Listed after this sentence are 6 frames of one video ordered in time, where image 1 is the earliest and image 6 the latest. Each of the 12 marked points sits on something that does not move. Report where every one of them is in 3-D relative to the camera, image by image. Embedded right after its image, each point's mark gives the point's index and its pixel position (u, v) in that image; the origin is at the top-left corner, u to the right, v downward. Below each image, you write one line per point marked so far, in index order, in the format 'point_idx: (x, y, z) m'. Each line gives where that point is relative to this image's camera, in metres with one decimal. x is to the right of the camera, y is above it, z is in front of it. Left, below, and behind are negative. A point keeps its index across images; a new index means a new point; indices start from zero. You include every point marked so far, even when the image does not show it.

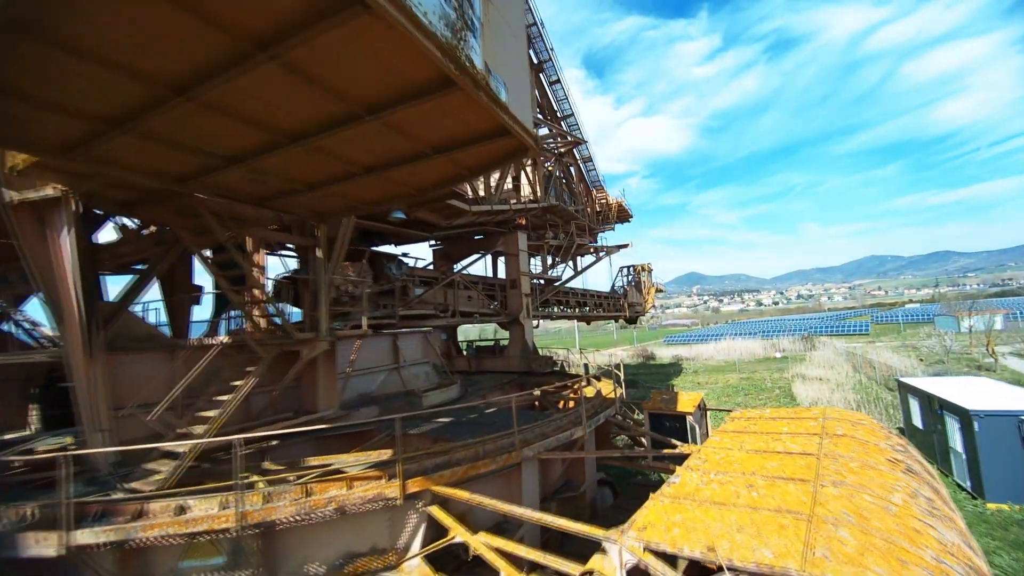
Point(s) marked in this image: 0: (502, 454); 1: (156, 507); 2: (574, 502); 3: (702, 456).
0: (-0.2, -2.8, +7.3) m
1: (-4.8, -2.9, +5.8) m
2: (+1.3, -4.7, +9.4) m
3: (+2.9, -2.6, +6.6) m
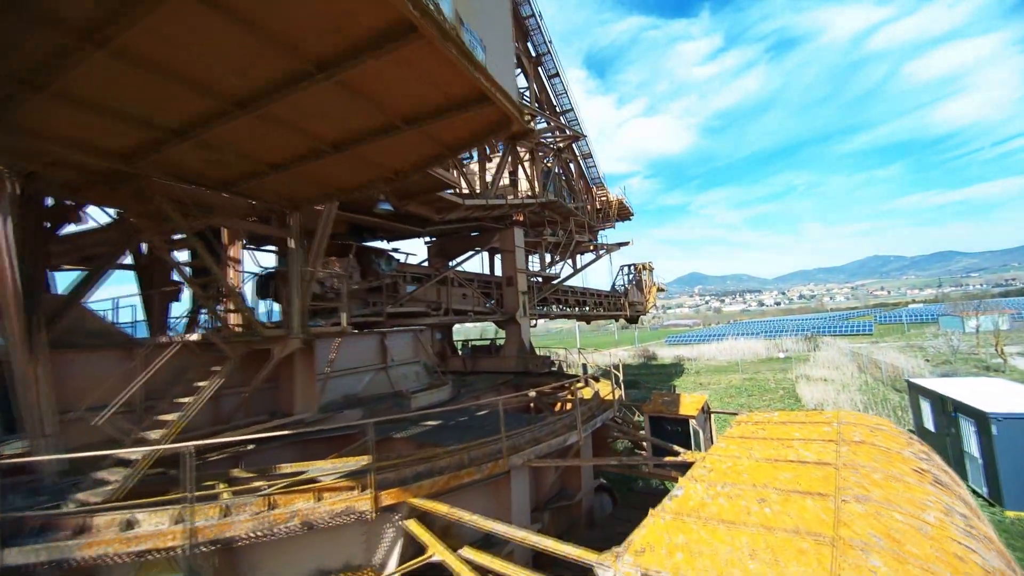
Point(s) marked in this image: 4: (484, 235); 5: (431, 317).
0: (-0.4, -2.7, +6.7) m
1: (-5.0, -2.8, +5.2) m
2: (+1.2, -4.5, +8.8) m
3: (+2.7, -2.5, +6.0) m
4: (-1.2, +2.3, +18.7) m
5: (-2.7, -1.0, +14.7) m
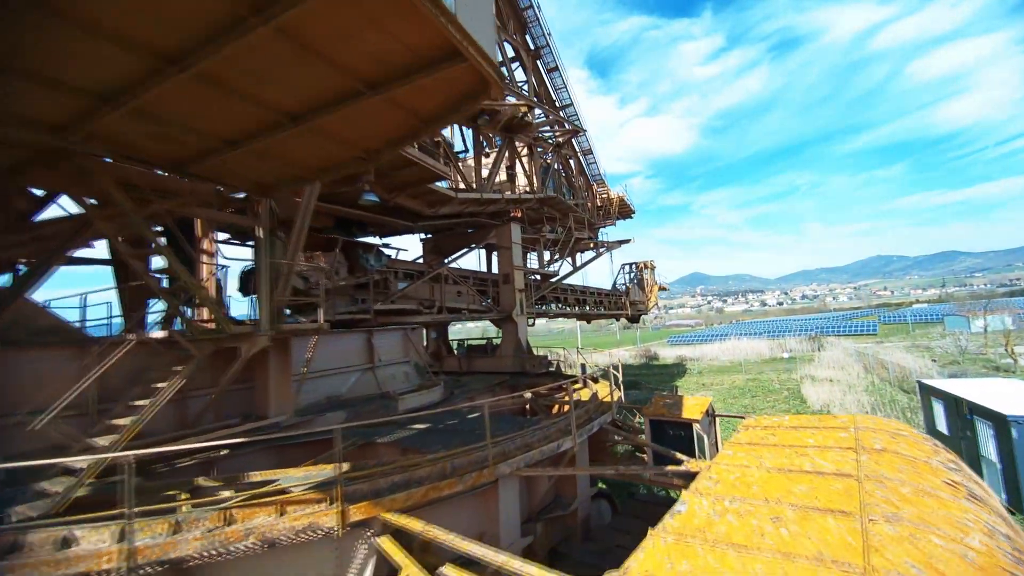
0: (-0.6, -2.6, +6.2) m
1: (-5.2, -2.7, +4.7) m
2: (+1.0, -4.4, +8.2) m
3: (+2.5, -2.4, +5.4) m
4: (-1.4, +2.4, +18.2) m
5: (-2.9, -0.9, +14.1) m
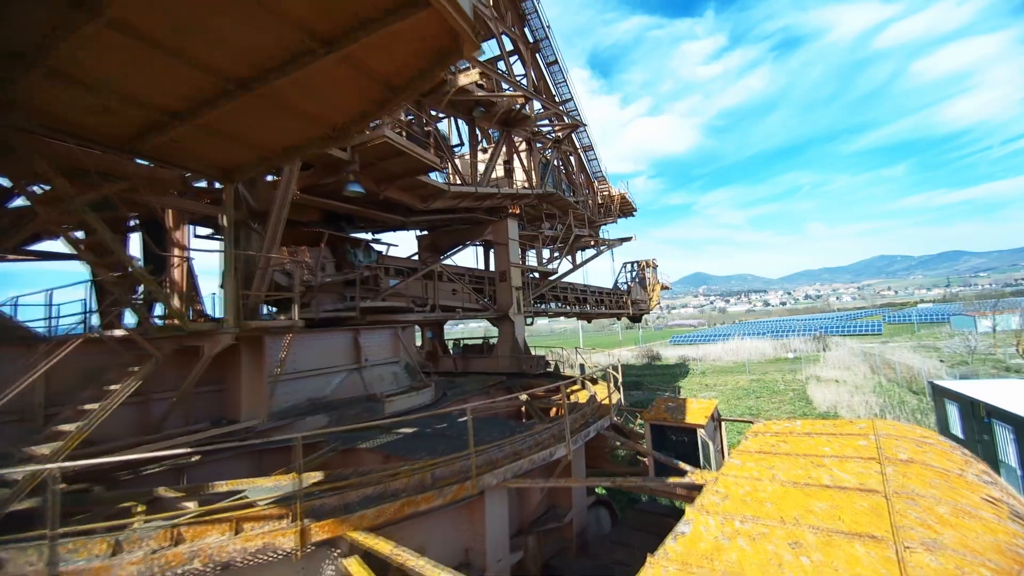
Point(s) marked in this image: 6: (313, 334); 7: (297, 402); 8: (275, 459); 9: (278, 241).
0: (-0.7, -2.5, +5.6) m
1: (-5.3, -2.6, +4.1) m
2: (+0.8, -4.4, +7.7) m
3: (+2.3, -2.3, +4.8) m
4: (-1.5, +2.5, +17.6) m
5: (-3.0, -0.8, +13.6) m
6: (-4.4, -1.0, +9.5) m
7: (-4.4, -2.4, +8.9) m
8: (-4.7, -3.4, +8.5) m
9: (-4.4, +0.9, +8.1) m
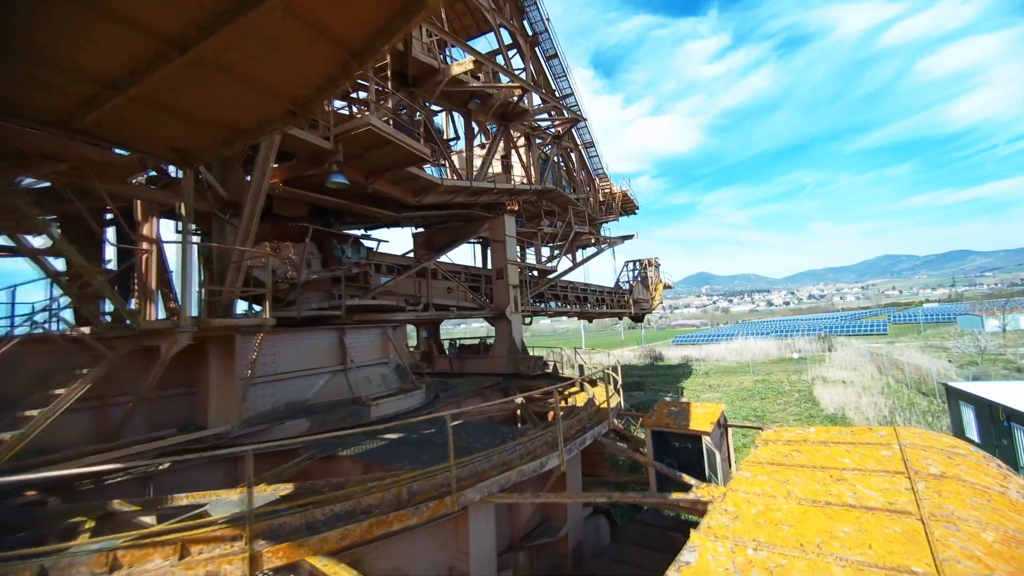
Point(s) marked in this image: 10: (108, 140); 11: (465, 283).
0: (-0.9, -2.5, +5.1) m
1: (-5.5, -2.6, +3.6) m
2: (+0.7, -4.3, +7.1) m
3: (+2.1, -2.2, +4.3) m
4: (-1.6, +2.5, +17.1) m
5: (-3.2, -0.7, +13.1) m
6: (-4.5, -0.9, +9.0) m
7: (-4.6, -2.3, +8.4) m
8: (-4.8, -3.3, +8.0) m
9: (-4.6, +0.9, +7.6) m
10: (-4.8, +1.8, +5.1) m
11: (-1.8, +0.2, +16.3) m
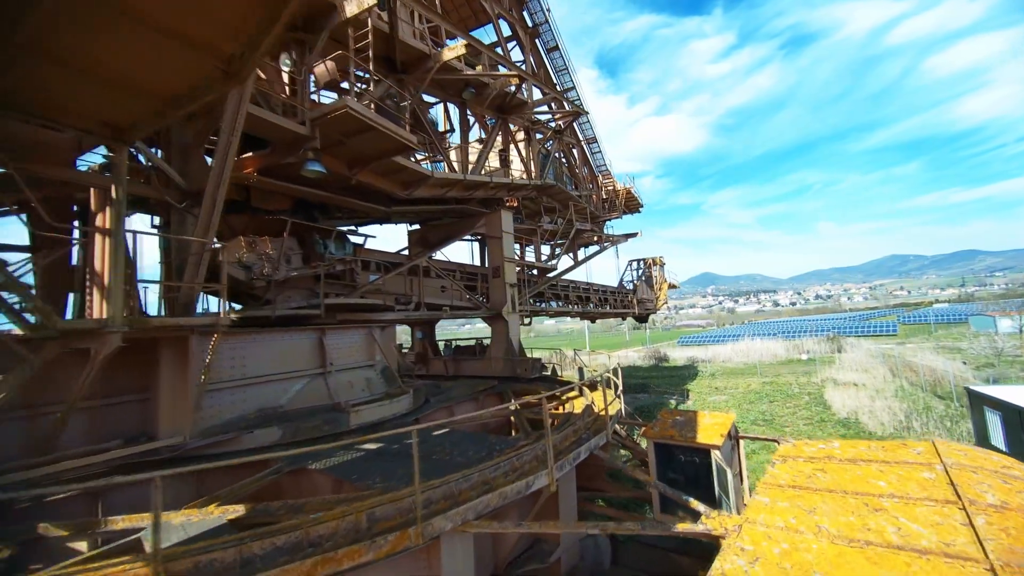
0: (-1.1, -2.4, +4.3) m
1: (-5.8, -2.5, +3.0) m
2: (+0.5, -4.2, +6.4) m
3: (+1.9, -2.1, +3.5) m
4: (-1.7, +2.6, +16.4) m
5: (-3.3, -0.7, +12.4) m
6: (-4.7, -0.9, +8.3) m
7: (-4.8, -2.2, +7.8) m
8: (-5.0, -3.2, +7.3) m
9: (-4.8, +1.0, +6.9) m
10: (-5.0, +1.8, +4.5) m
11: (-1.9, +0.2, +15.6) m
